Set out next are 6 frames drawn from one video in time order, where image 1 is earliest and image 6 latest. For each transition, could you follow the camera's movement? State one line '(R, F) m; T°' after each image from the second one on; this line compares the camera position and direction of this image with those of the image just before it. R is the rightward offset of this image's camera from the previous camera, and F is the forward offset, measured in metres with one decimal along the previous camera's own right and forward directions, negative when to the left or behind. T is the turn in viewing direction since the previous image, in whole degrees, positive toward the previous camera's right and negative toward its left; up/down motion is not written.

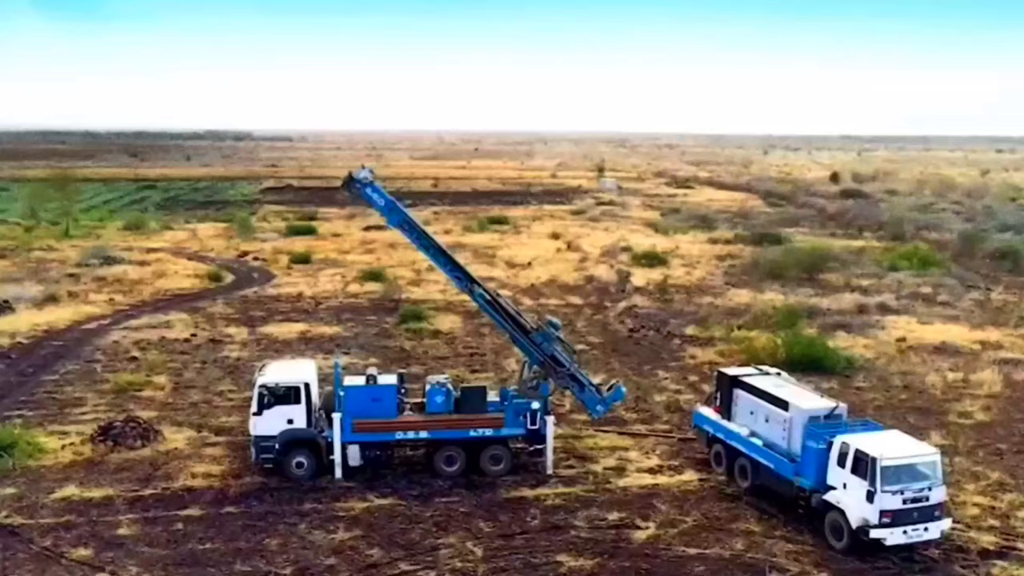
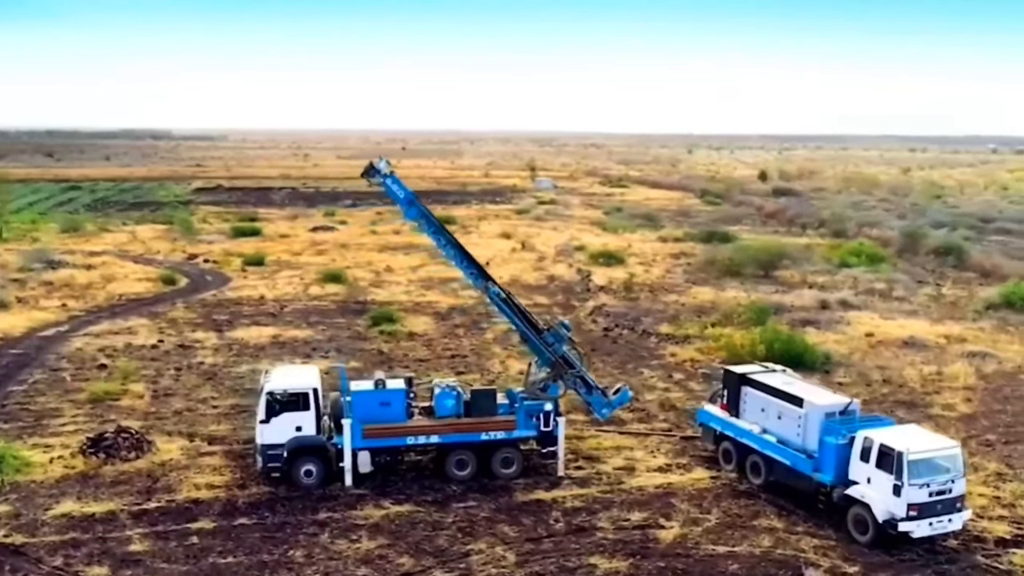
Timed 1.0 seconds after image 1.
(-1.9, +0.3) m; +4°
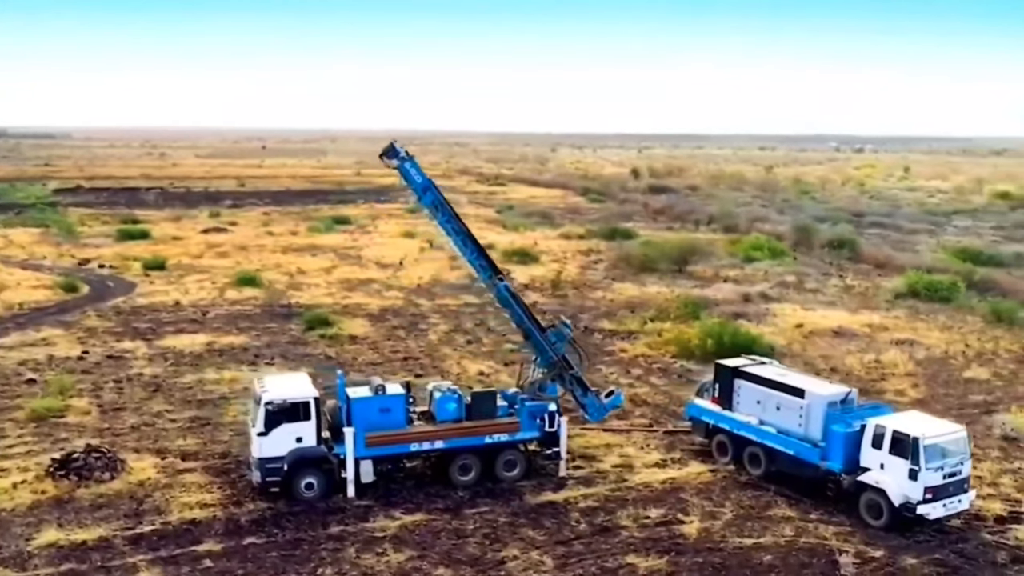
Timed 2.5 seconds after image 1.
(-3.0, +0.6) m; +8°
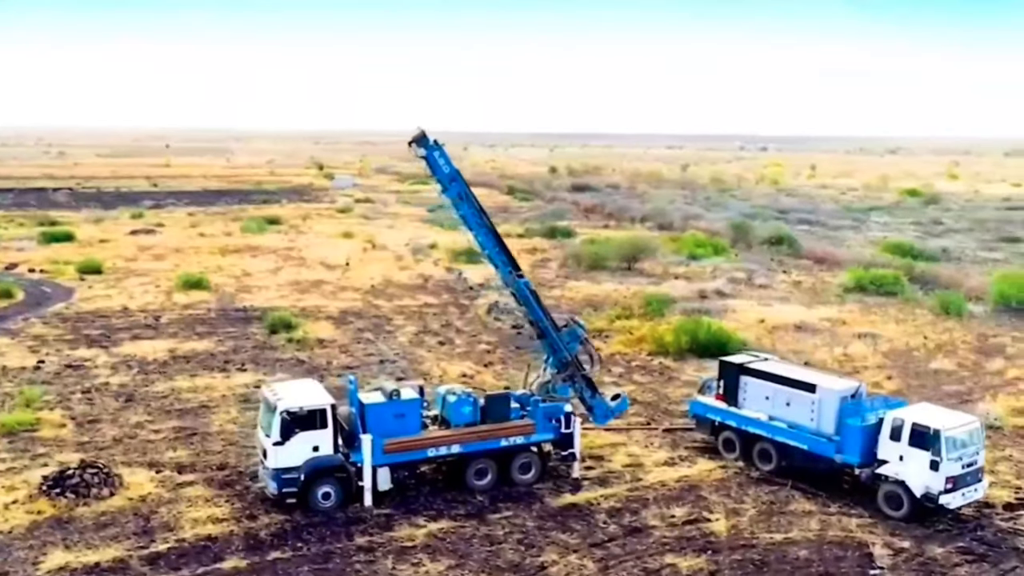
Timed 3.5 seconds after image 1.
(-2.2, +0.4) m; +5°
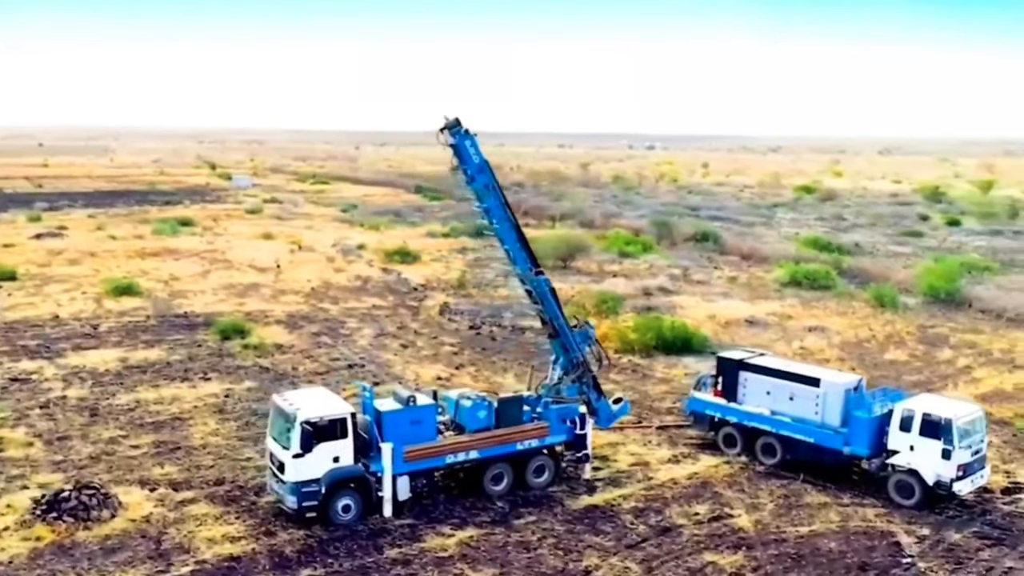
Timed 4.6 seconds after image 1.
(-2.6, +0.5) m; +7°
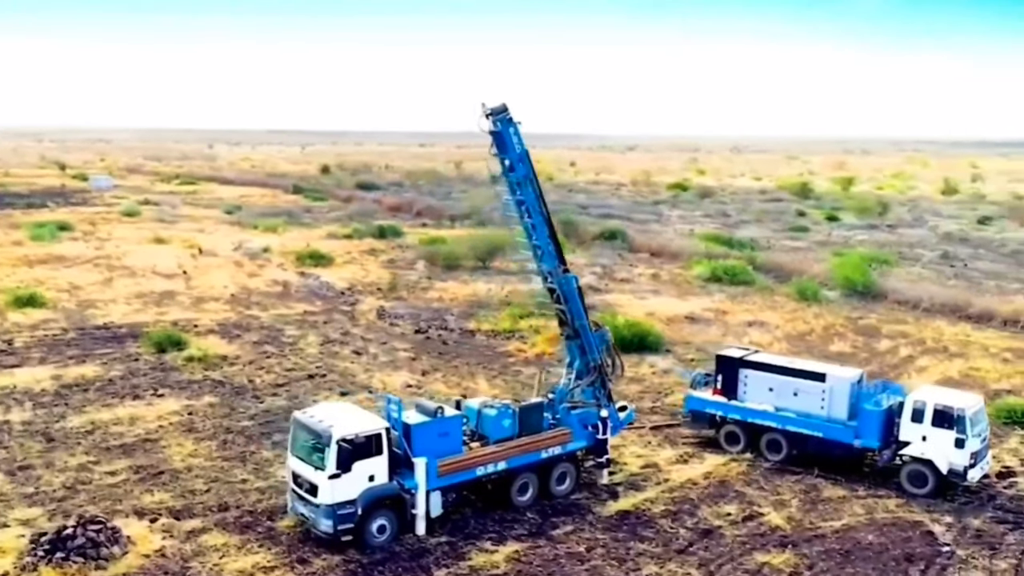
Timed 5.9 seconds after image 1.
(-3.3, +0.9) m; +8°
